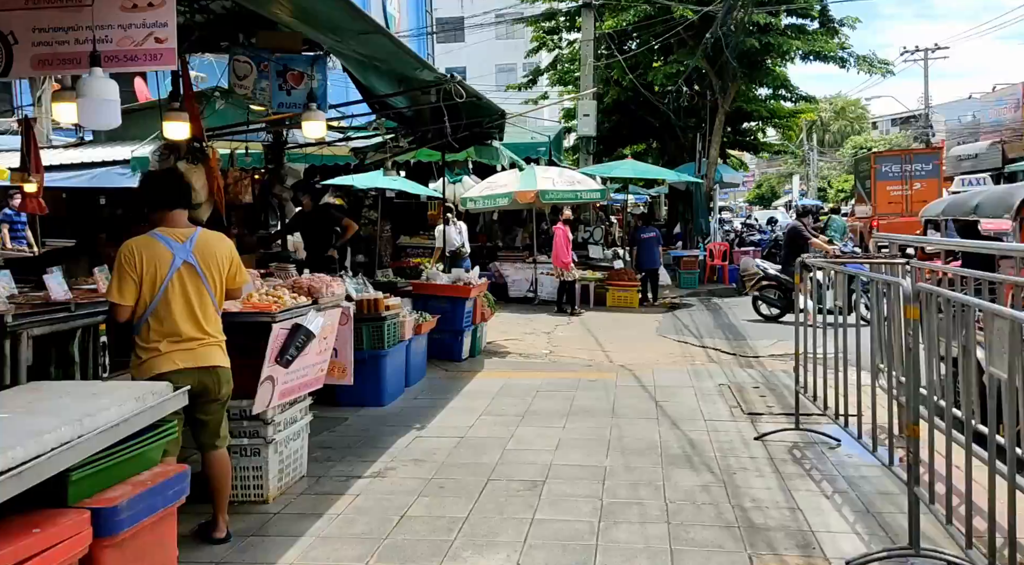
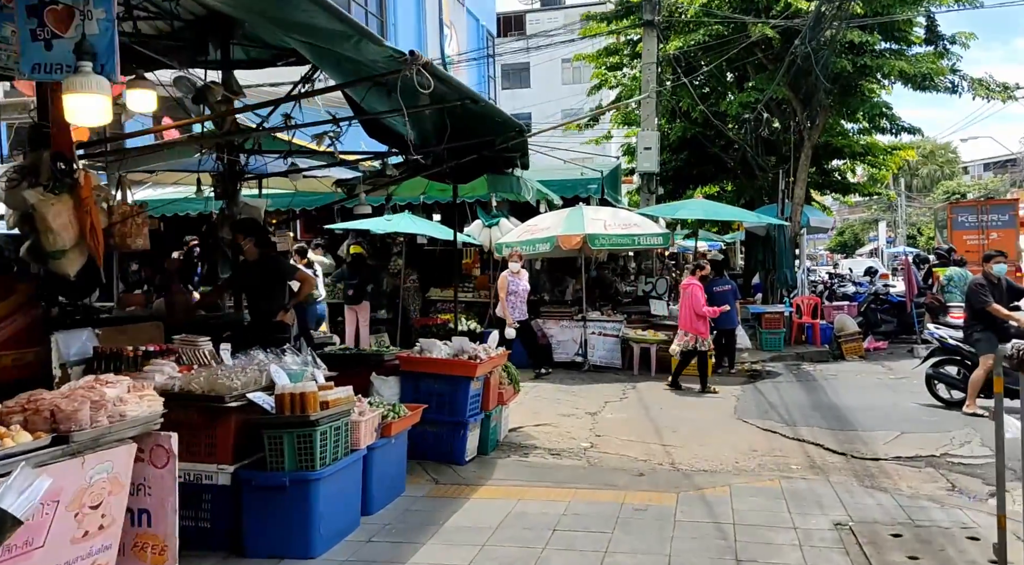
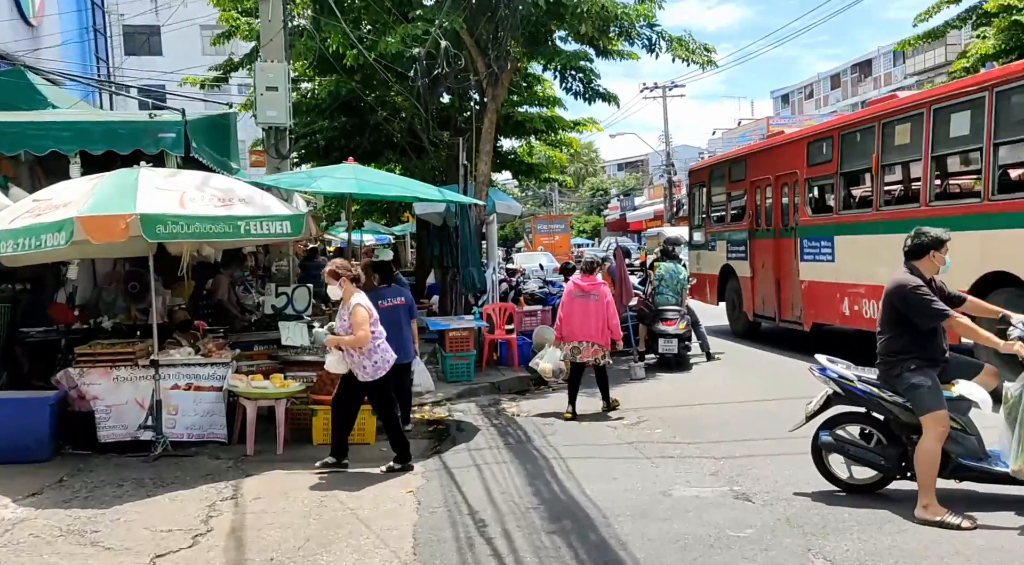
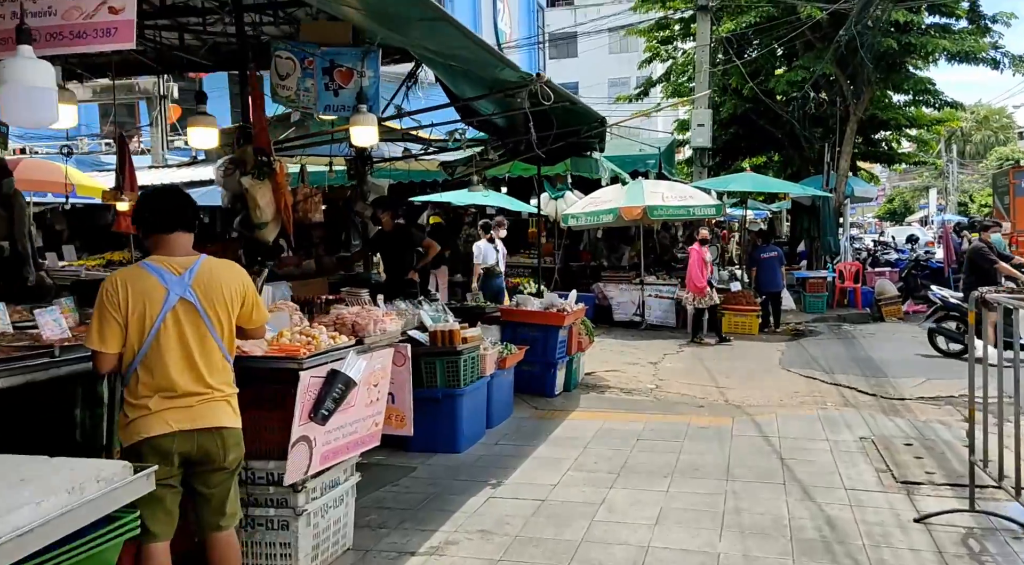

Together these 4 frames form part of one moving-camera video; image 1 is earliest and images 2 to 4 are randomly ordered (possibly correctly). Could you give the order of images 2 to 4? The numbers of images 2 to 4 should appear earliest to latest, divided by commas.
4, 2, 3
